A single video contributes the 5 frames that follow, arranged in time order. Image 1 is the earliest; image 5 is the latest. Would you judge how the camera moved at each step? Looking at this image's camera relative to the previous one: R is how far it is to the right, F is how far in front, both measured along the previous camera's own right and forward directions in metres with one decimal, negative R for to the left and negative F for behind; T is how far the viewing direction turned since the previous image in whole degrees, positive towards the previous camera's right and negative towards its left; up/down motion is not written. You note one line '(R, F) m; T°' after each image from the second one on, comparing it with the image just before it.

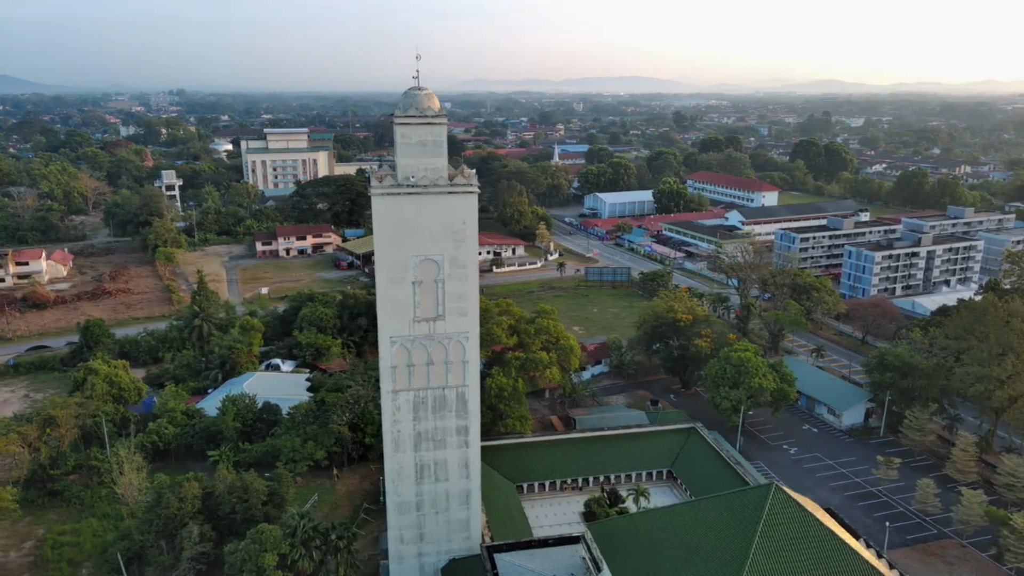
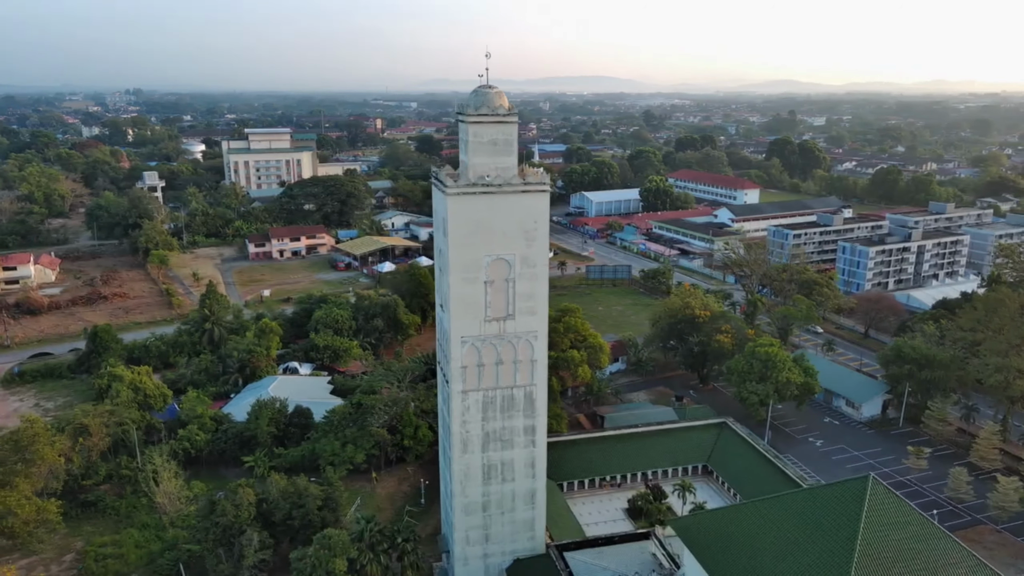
(-2.6, +0.1) m; +3°
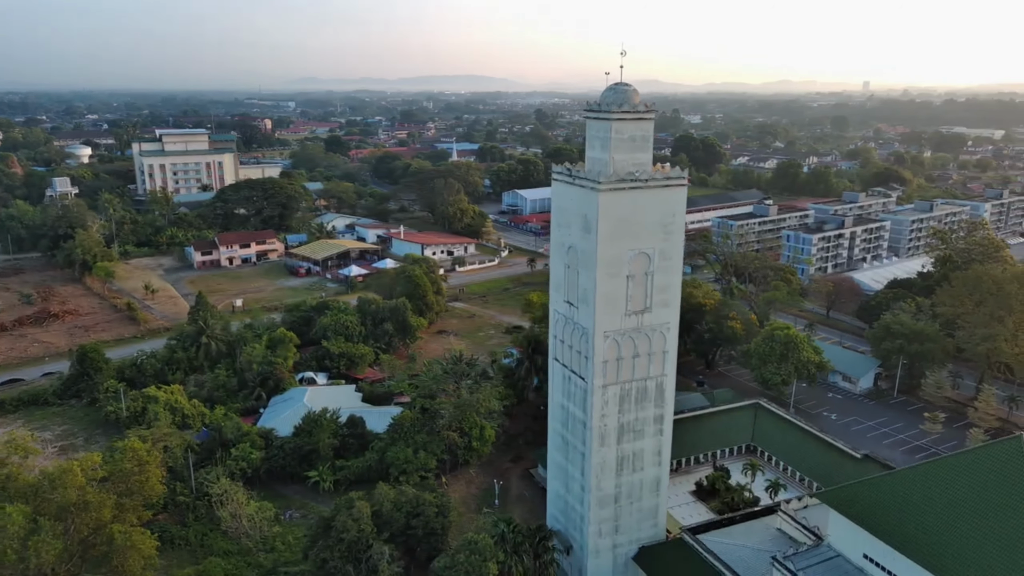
(-6.3, +0.4) m; +9°
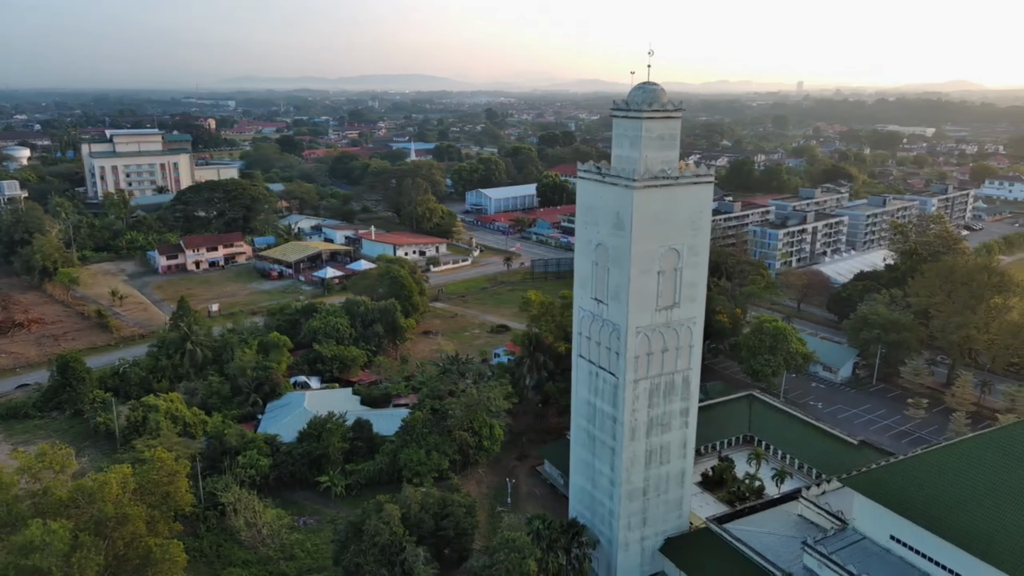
(-2.1, 0.0) m; +4°
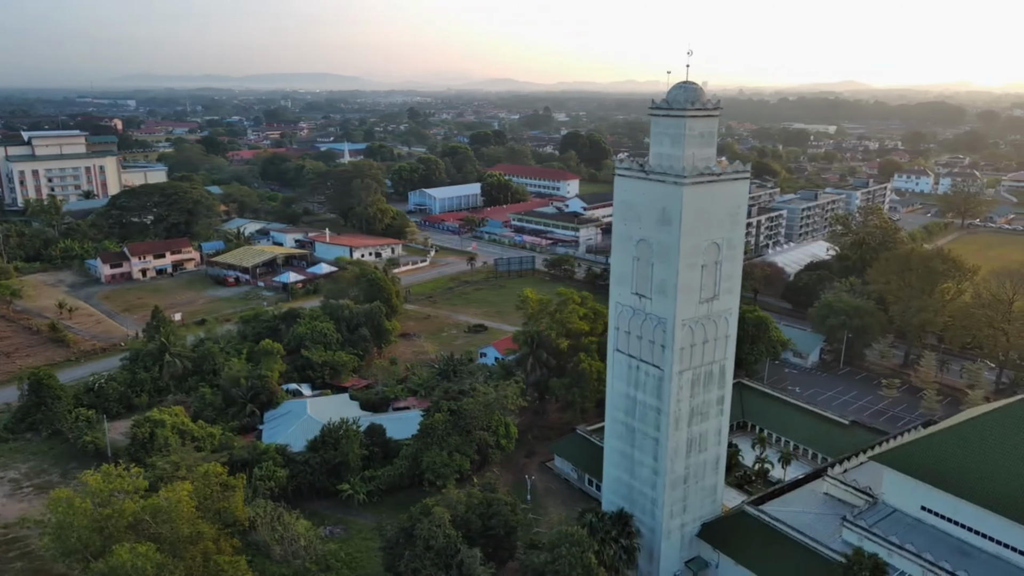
(-3.3, +0.1) m; +6°
